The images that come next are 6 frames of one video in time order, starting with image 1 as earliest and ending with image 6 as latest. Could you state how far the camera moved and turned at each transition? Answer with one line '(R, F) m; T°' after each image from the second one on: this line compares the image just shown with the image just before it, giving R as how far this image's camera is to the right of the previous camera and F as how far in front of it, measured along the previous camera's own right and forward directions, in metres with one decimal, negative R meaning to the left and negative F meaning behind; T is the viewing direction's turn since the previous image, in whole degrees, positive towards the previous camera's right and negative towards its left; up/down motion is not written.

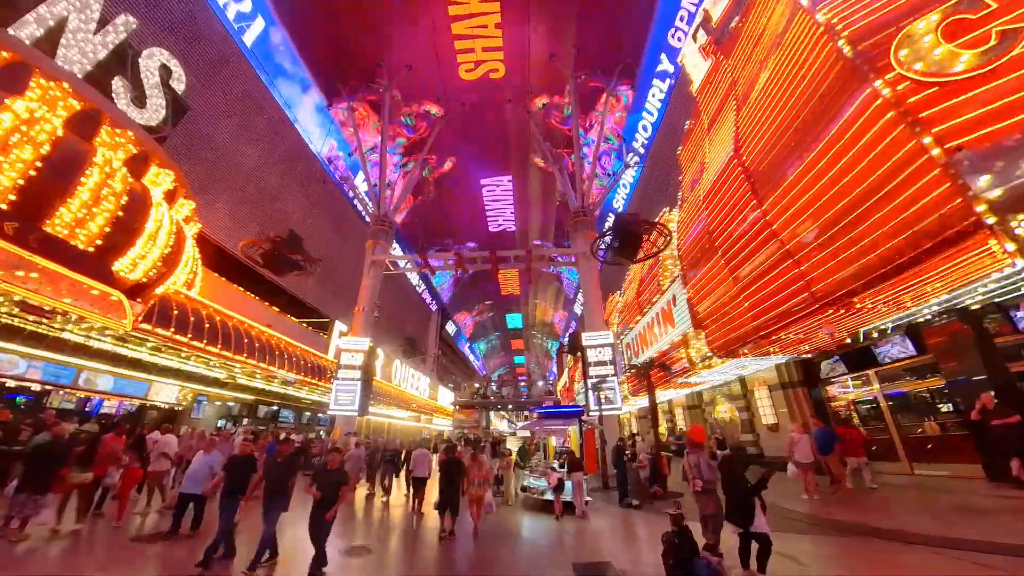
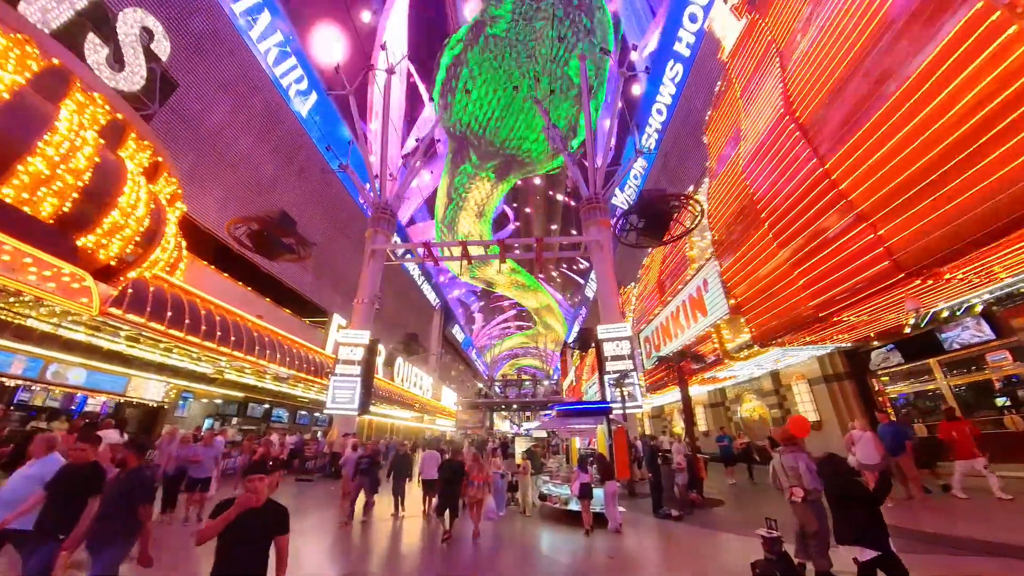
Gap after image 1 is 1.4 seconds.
(-0.3, +1.0) m; 0°
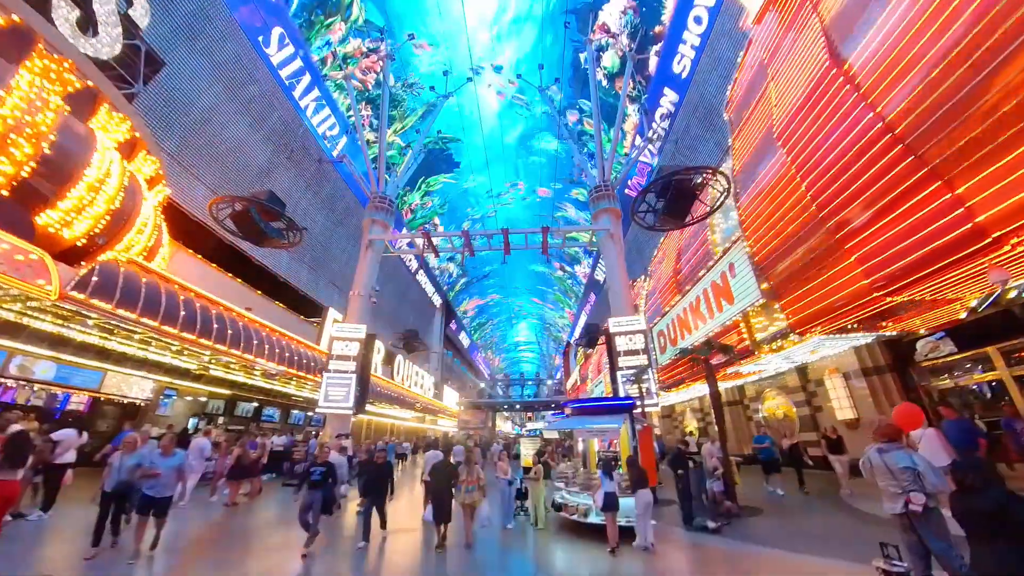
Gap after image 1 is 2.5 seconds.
(-0.1, +0.9) m; 0°
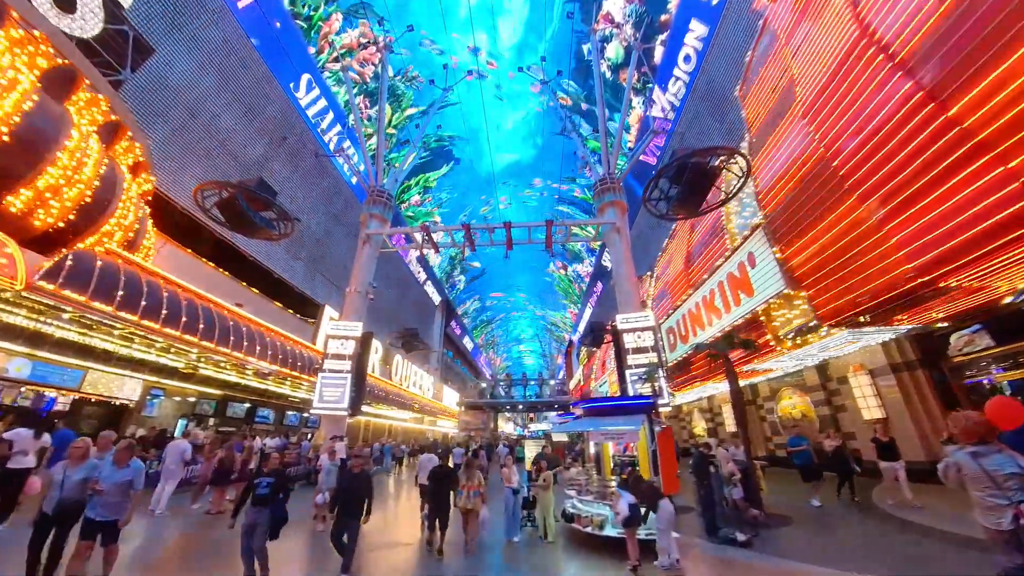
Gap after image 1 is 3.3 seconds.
(-0.1, +0.6) m; 0°
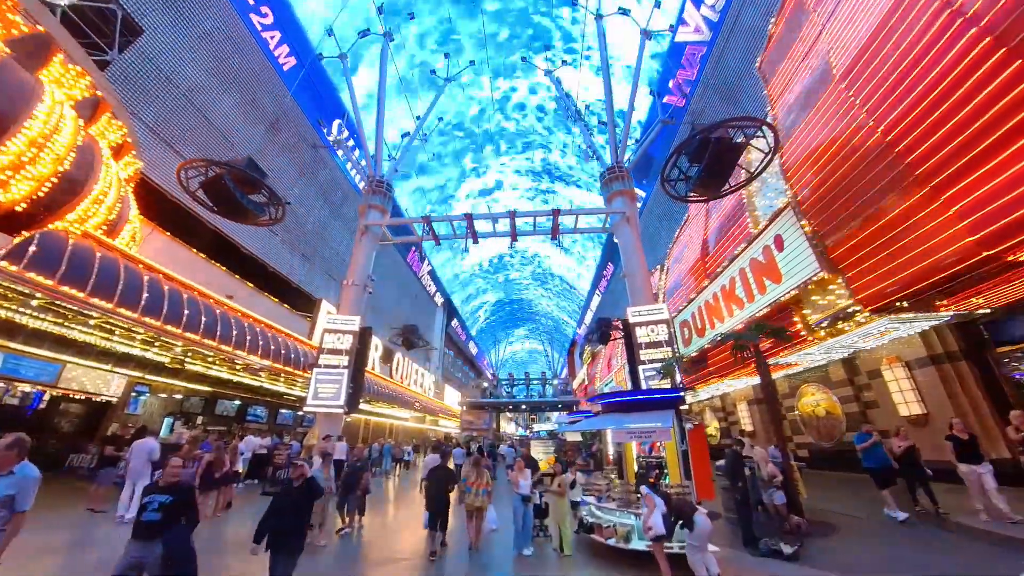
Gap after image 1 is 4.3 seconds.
(-0.1, +0.6) m; 0°
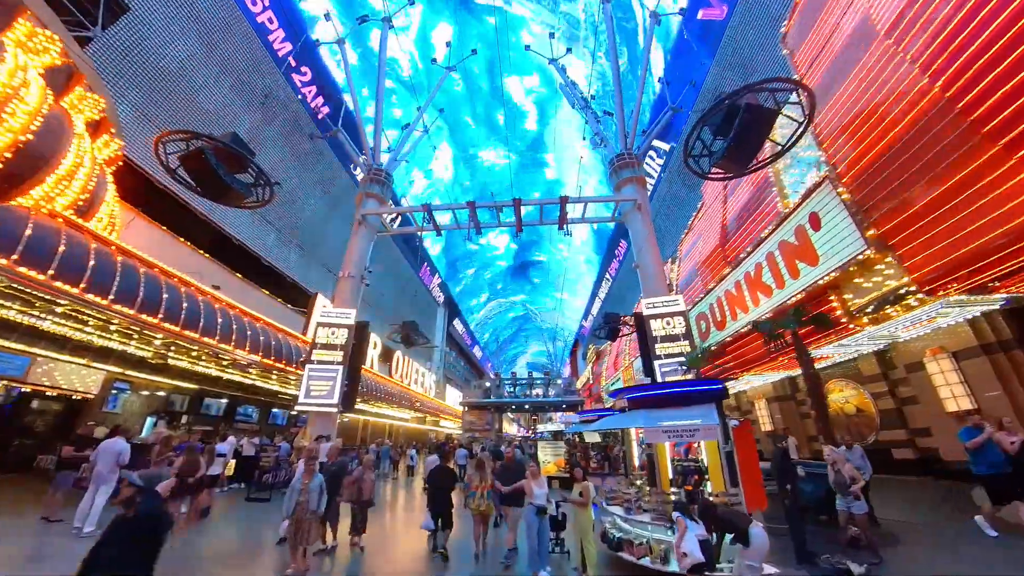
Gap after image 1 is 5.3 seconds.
(-0.1, +0.7) m; 0°
